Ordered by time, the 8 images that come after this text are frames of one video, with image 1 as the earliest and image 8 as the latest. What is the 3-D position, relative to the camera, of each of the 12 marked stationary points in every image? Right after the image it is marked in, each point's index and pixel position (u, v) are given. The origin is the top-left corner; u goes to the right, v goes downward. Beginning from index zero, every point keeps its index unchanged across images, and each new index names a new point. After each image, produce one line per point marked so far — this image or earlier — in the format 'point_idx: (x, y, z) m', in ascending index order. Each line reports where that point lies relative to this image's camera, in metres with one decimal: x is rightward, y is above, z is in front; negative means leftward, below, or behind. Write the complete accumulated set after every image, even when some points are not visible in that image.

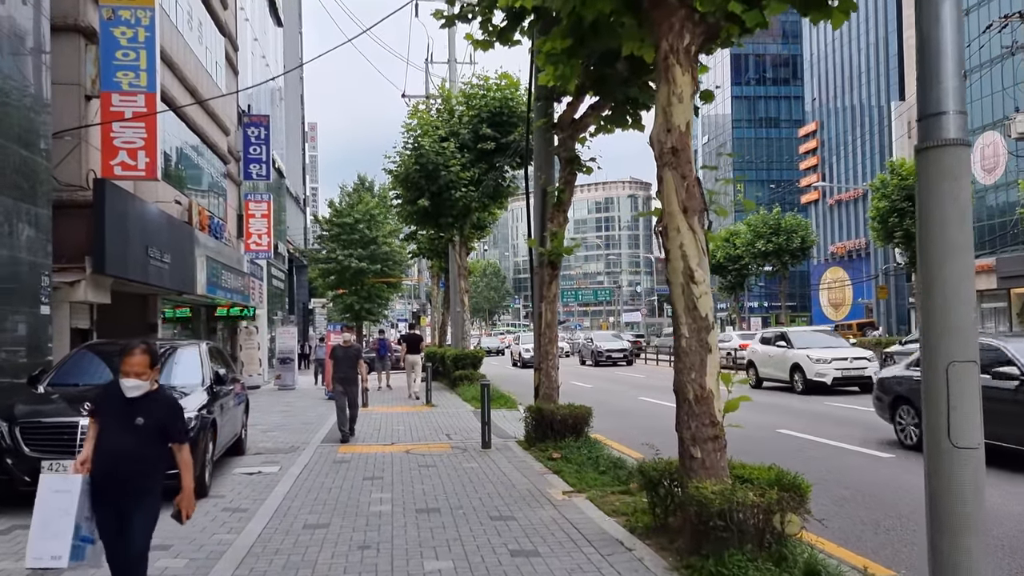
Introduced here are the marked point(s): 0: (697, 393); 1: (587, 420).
0: (+1.2, -0.7, +5.6) m
1: (+1.0, -1.7, +11.2) m
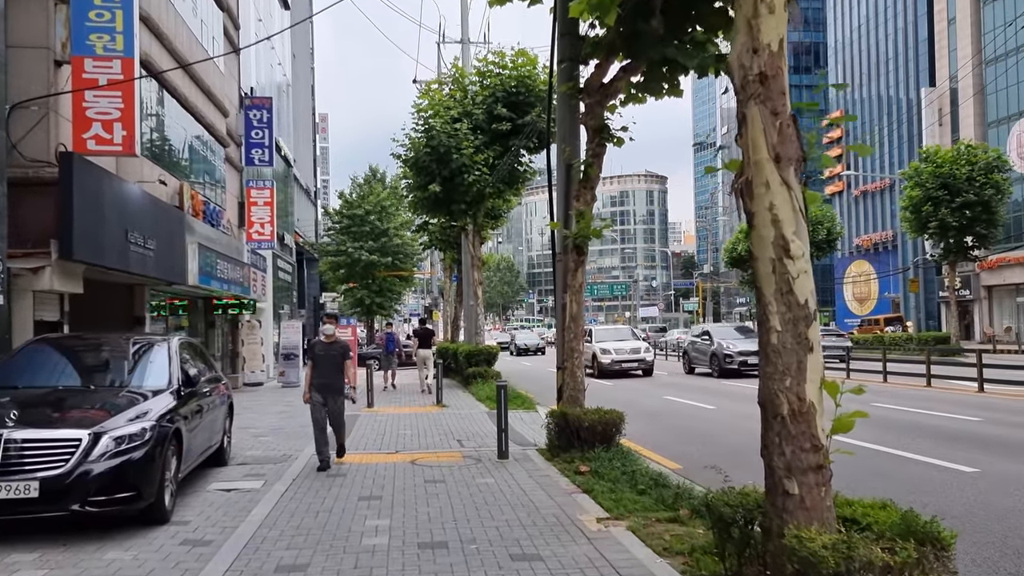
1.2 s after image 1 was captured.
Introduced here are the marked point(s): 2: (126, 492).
0: (+1.4, -0.6, +4.1) m
1: (+1.2, -1.6, +9.7) m
2: (-2.8, -1.5, +6.3) m
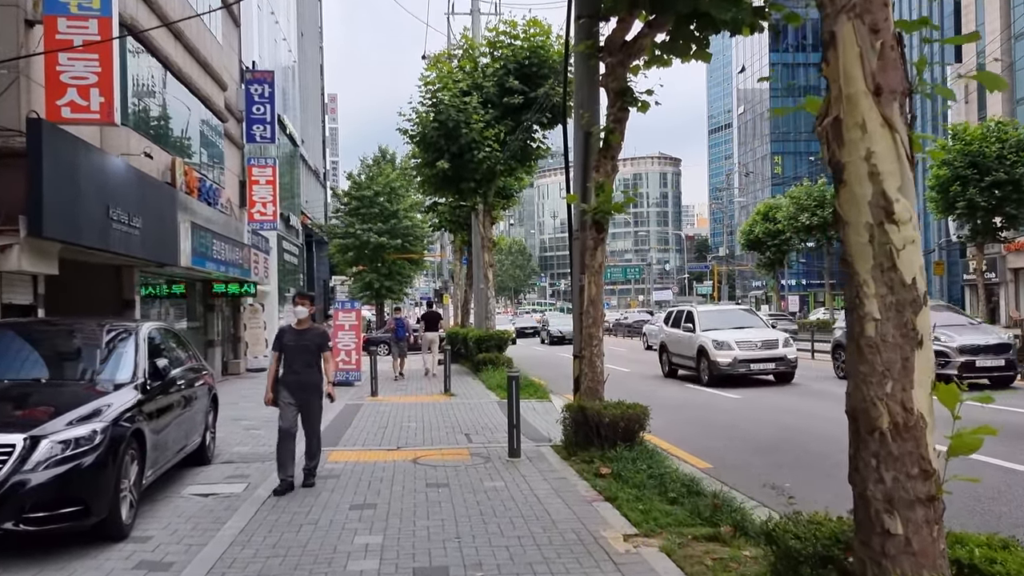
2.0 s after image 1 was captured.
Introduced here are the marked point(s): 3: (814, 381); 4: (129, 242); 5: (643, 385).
0: (+1.4, -0.5, +3.1) m
1: (+1.3, -1.4, +8.7) m
2: (-2.7, -1.4, +5.4) m
3: (+6.2, -1.9, +17.6) m
4: (-5.7, +0.7, +12.7) m
5: (+2.8, -2.1, +18.4) m
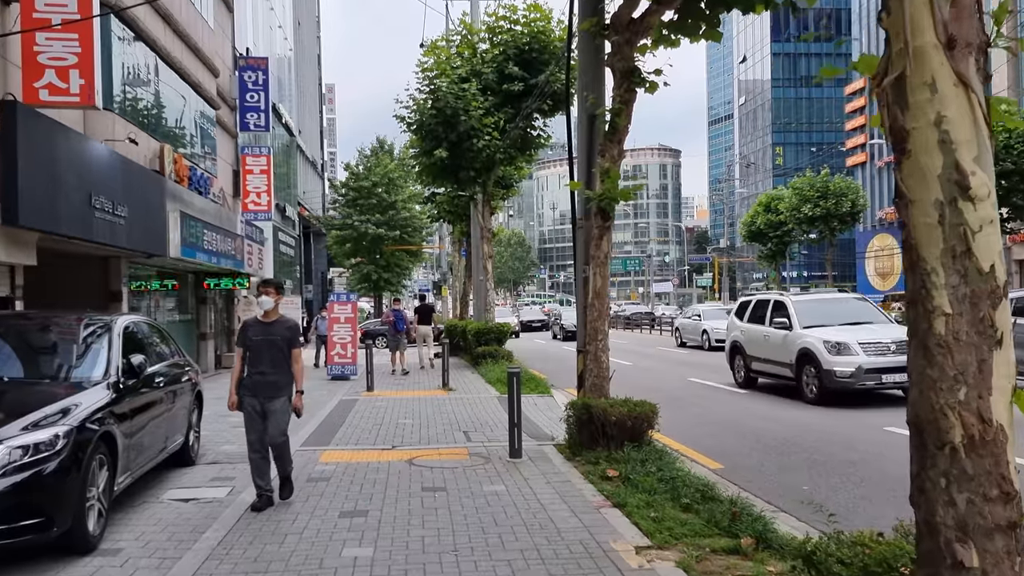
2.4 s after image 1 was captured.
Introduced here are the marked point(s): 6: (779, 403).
0: (+1.4, -0.4, +2.7) m
1: (+1.3, -1.3, +8.3) m
2: (-2.7, -1.3, +4.9) m
3: (+6.2, -1.8, +17.2) m
4: (-5.6, +0.8, +12.2) m
5: (+2.8, -1.9, +17.9) m
6: (+4.2, -1.8, +13.6) m
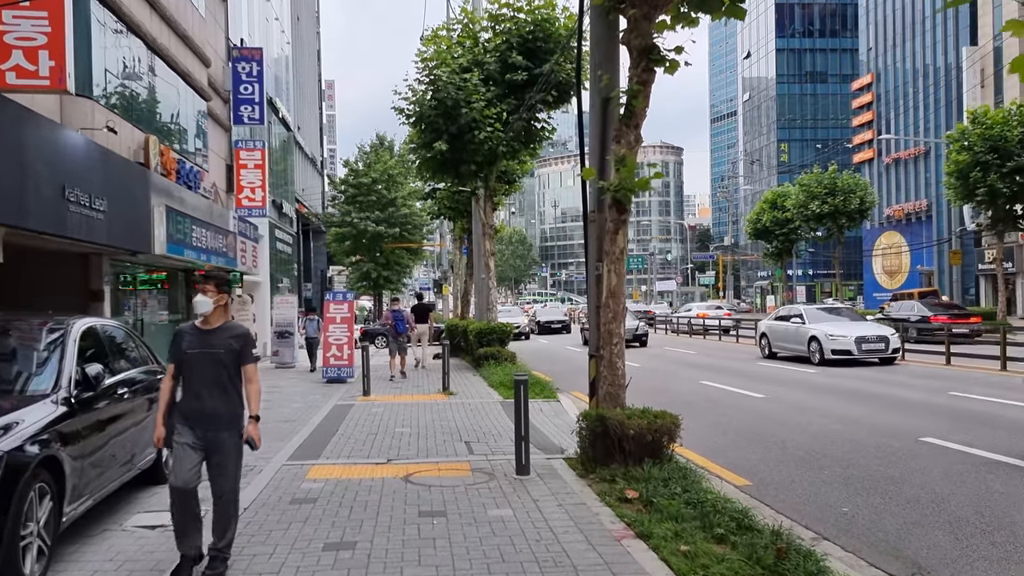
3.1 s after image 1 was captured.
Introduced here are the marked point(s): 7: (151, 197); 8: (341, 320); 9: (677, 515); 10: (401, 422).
0: (+1.5, -0.4, +1.9) m
1: (+1.4, -1.3, +7.5) m
2: (-2.7, -1.3, +4.1) m
3: (+6.3, -1.7, +16.4) m
4: (-5.6, +0.8, +11.4) m
5: (+2.9, -1.9, +17.1) m
6: (+4.3, -1.8, +12.8) m
7: (-5.9, +1.5, +14.0) m
8: (-3.5, -0.6, +17.4) m
9: (+1.1, -1.6, +6.0) m
10: (-1.5, -1.8, +11.8) m
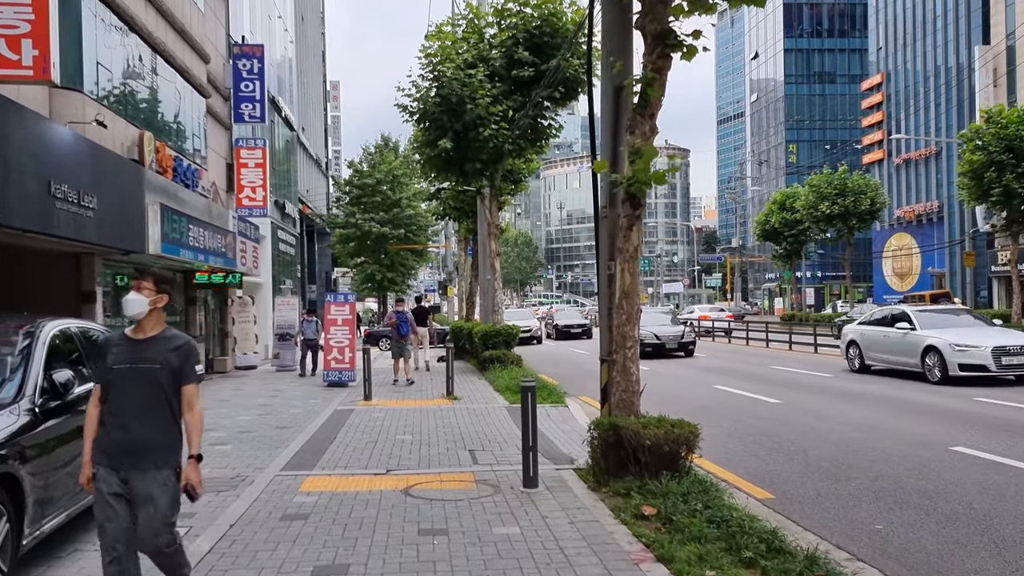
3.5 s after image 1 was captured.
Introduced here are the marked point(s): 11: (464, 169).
0: (+1.5, -0.4, +1.4) m
1: (+1.5, -1.3, +7.0) m
2: (-2.6, -1.3, +3.6) m
3: (+6.4, -1.8, +15.8) m
4: (-5.5, +0.8, +10.9) m
5: (+3.0, -1.9, +16.6) m
6: (+4.4, -1.8, +12.3) m
7: (-5.8, +1.5, +13.5) m
8: (-3.3, -0.7, +16.9) m
9: (+1.2, -1.6, +5.5) m
10: (-1.4, -1.8, +11.3) m
11: (-1.1, +2.7, +19.6) m
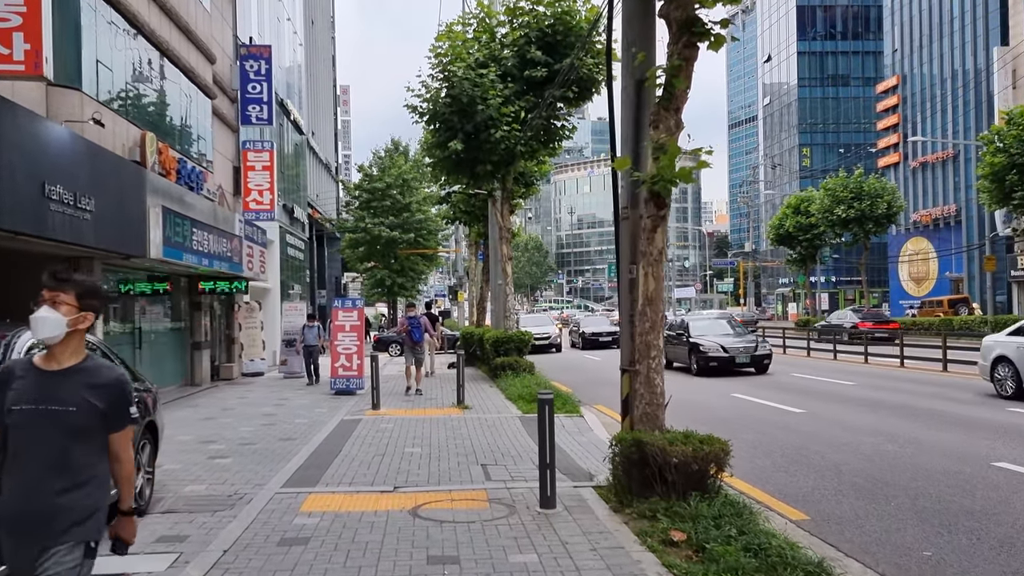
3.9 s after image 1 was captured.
0: (+1.5, -0.4, +0.8) m
1: (+1.6, -1.3, +6.5) m
2: (-2.6, -1.3, +3.1) m
3: (+6.7, -1.9, +15.3) m
4: (-5.3, +0.7, +10.5) m
5: (+3.3, -2.0, +16.1) m
6: (+4.6, -1.9, +11.7) m
7: (-5.6, +1.4, +13.1) m
8: (-3.1, -0.8, +16.4) m
9: (+1.3, -1.6, +5.0) m
10: (-1.3, -1.9, +10.8) m
11: (-0.8, +2.6, +19.1) m
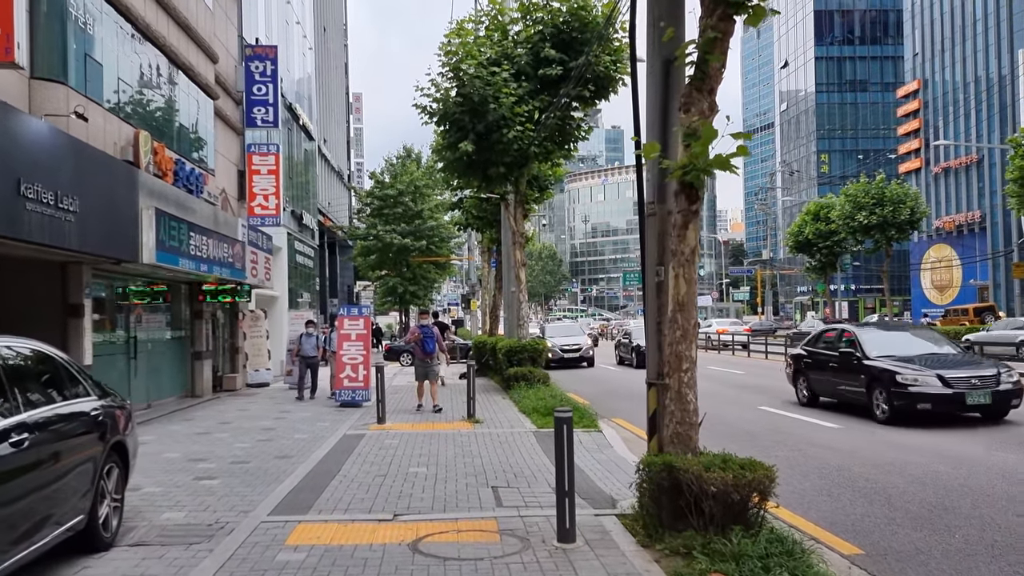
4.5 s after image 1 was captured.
0: (+1.5, -0.4, 0.0) m
1: (+1.7, -1.3, +5.6) m
2: (-2.5, -1.3, +2.4) m
3: (+6.9, -2.0, +14.3) m
4: (-5.2, +0.7, +9.8) m
5: (+3.5, -2.1, +15.2) m
6: (+4.7, -2.0, +10.8) m
7: (-5.4, +1.3, +12.4) m
8: (-2.8, -0.9, +15.7) m
9: (+1.4, -1.6, +4.1) m
10: (-1.1, -2.0, +10.0) m
11: (-0.5, +2.4, +18.3) m
